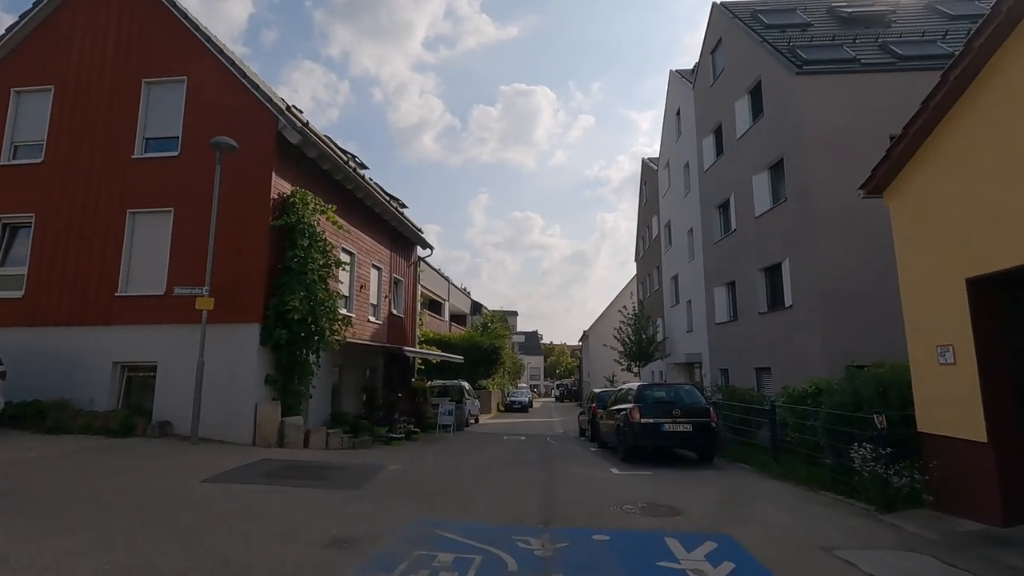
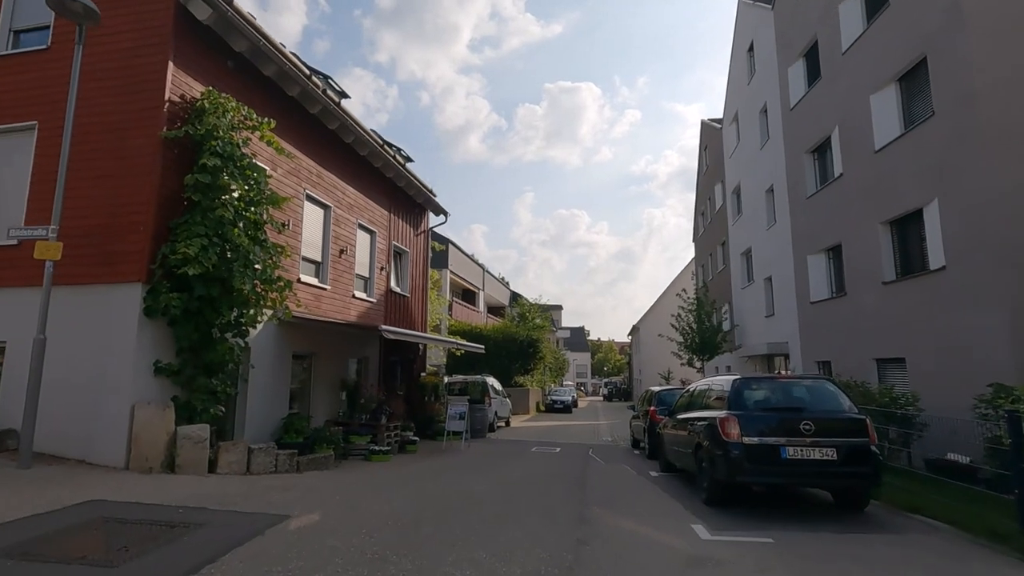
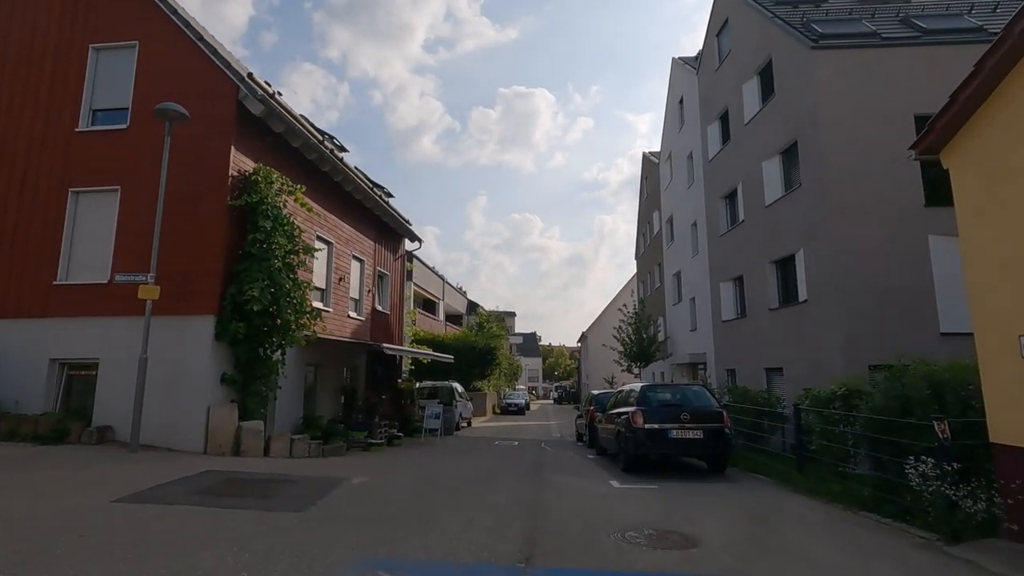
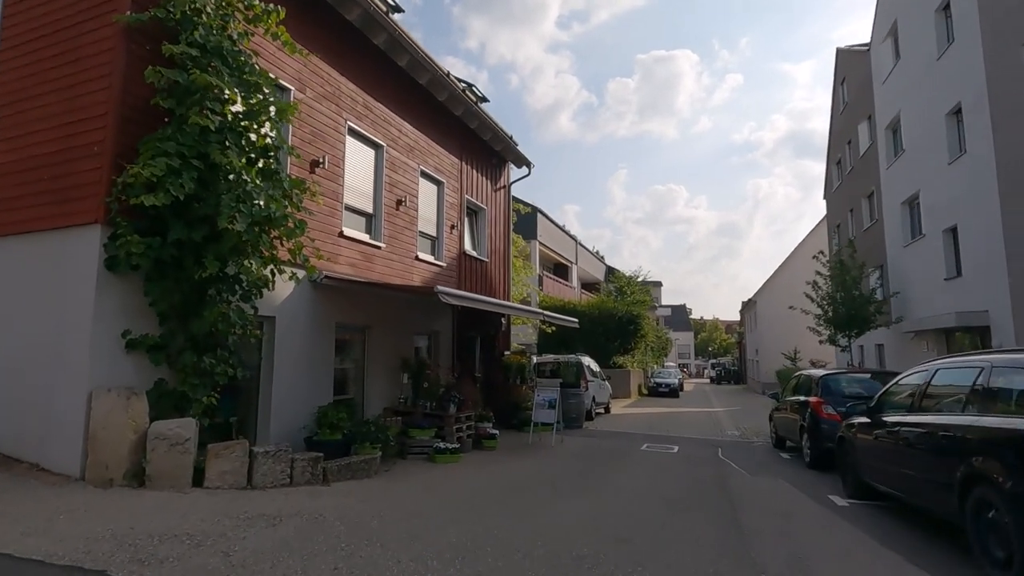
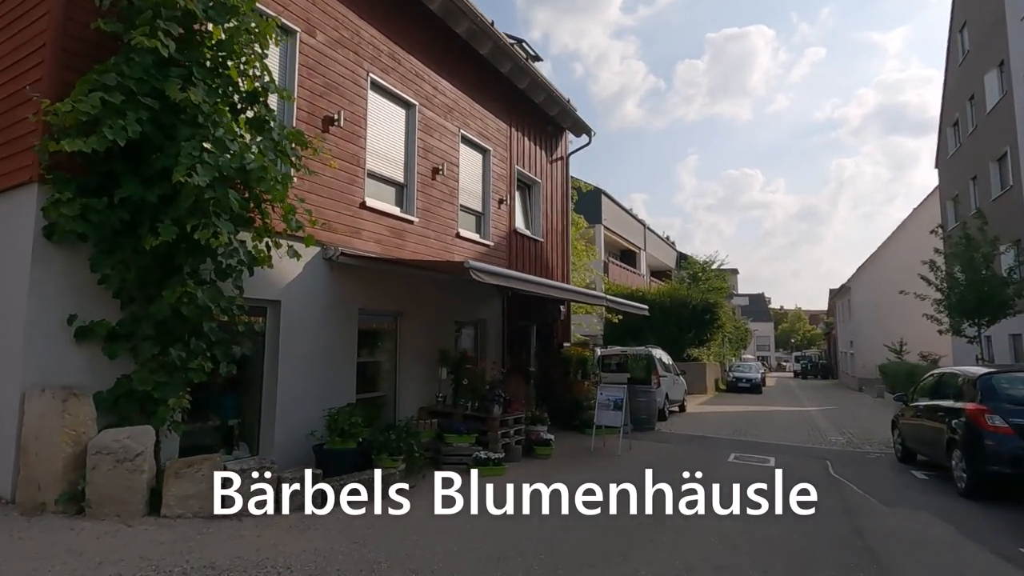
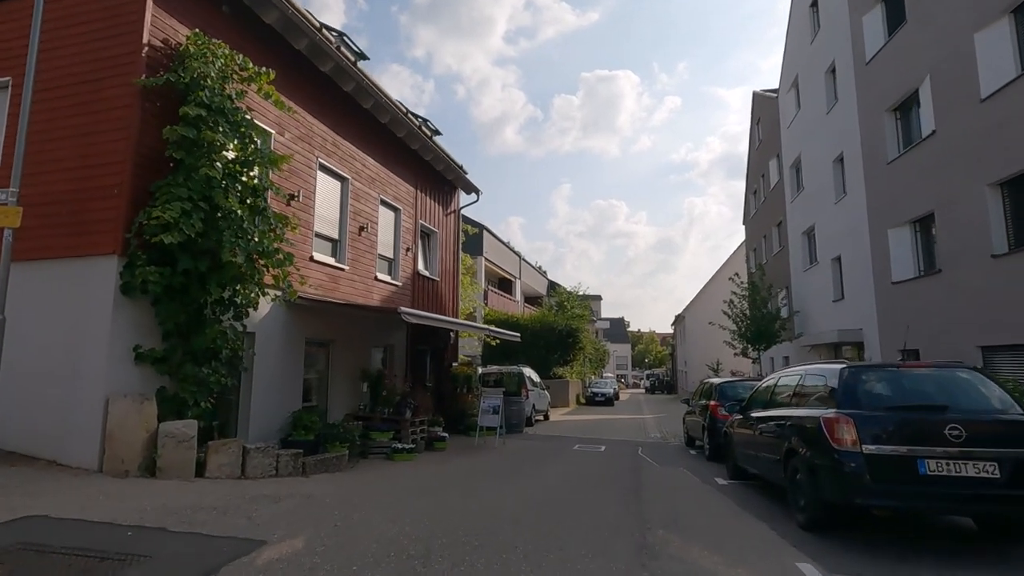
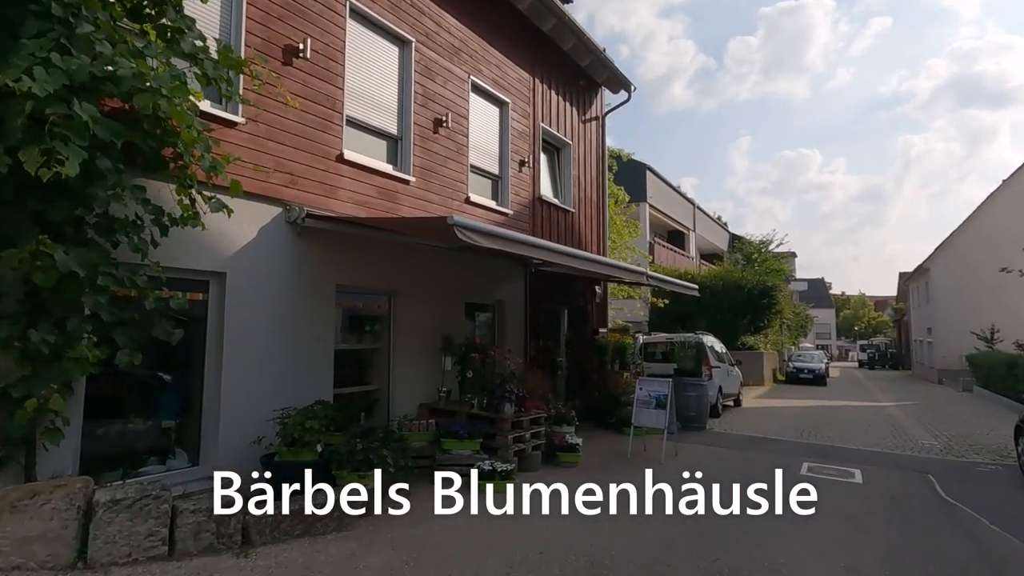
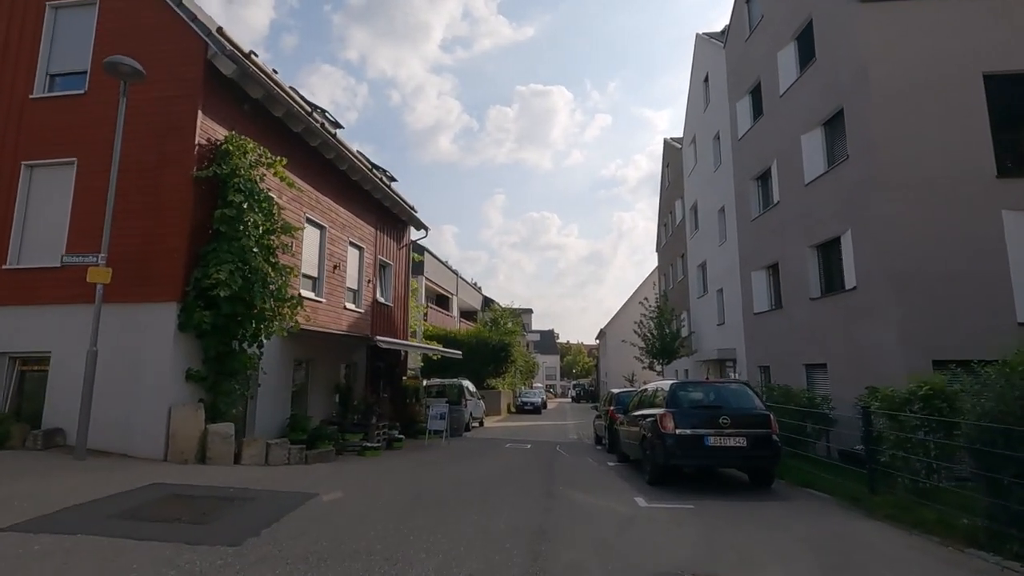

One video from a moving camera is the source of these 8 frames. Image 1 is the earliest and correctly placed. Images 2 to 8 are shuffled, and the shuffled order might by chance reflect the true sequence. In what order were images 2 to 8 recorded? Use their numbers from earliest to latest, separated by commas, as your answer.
3, 8, 2, 6, 4, 5, 7
